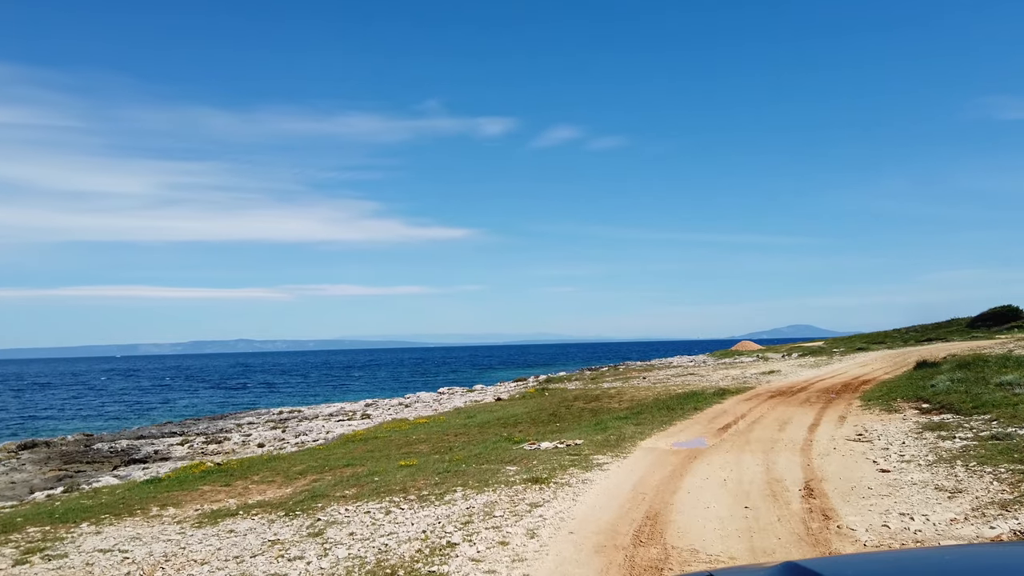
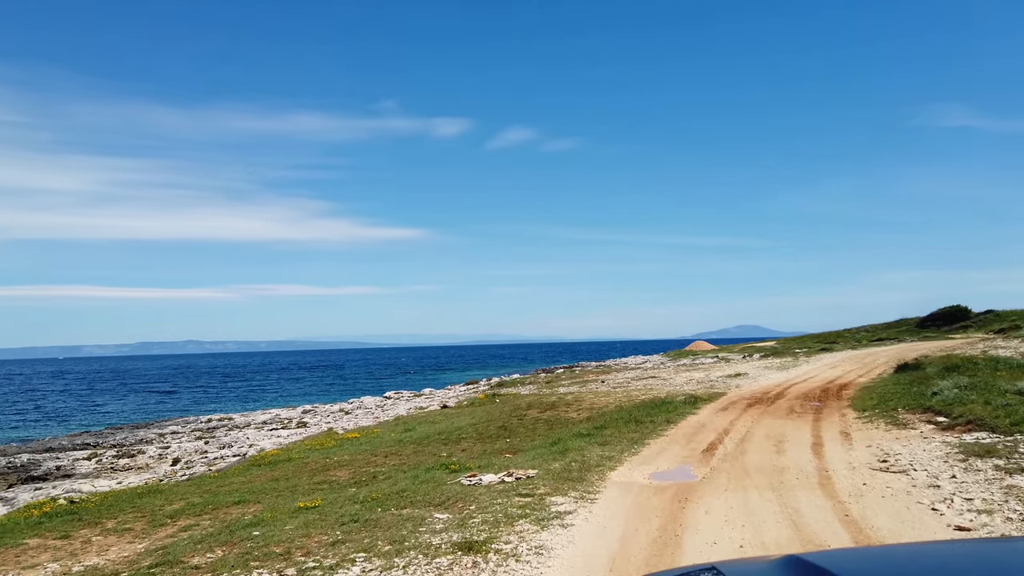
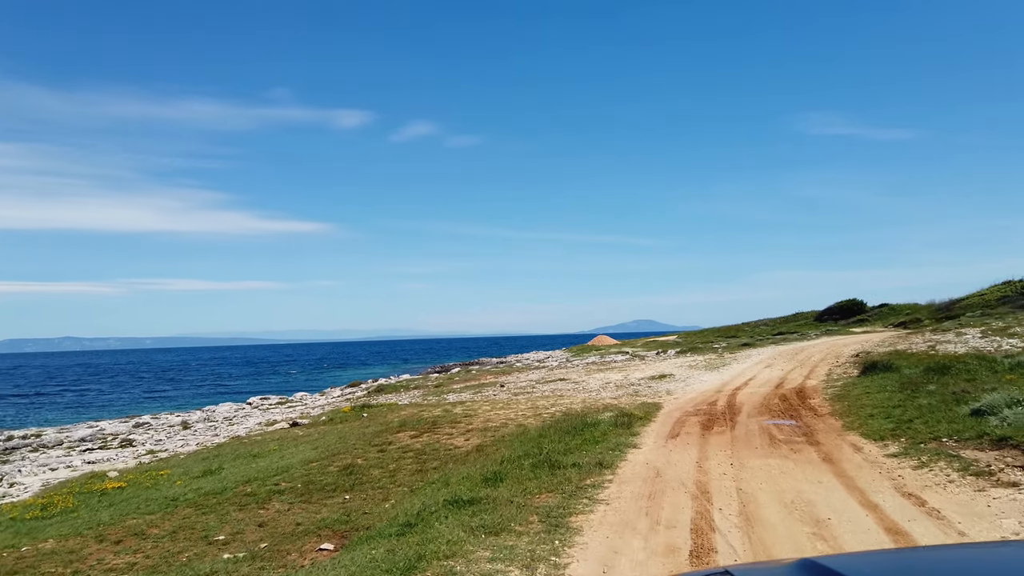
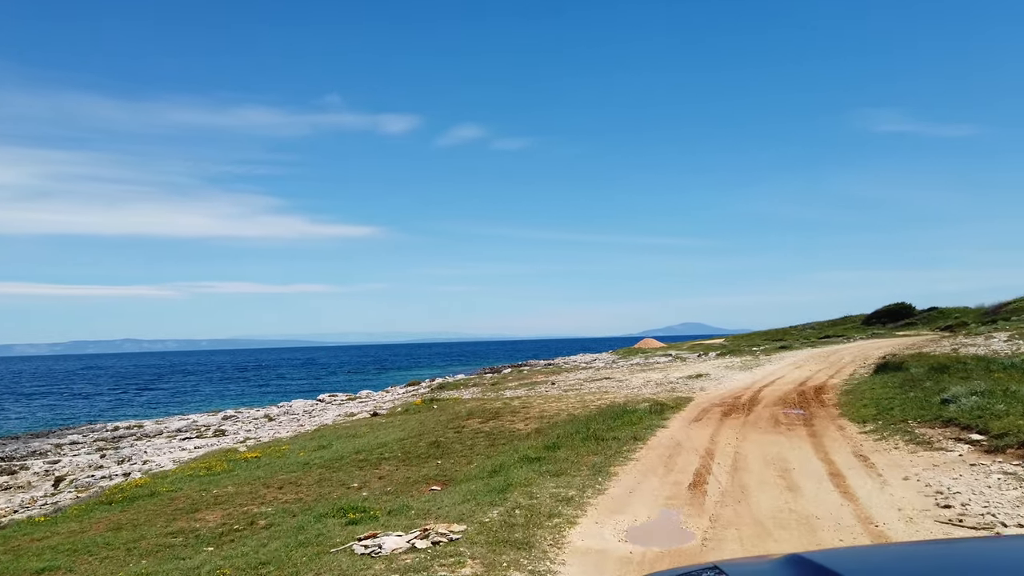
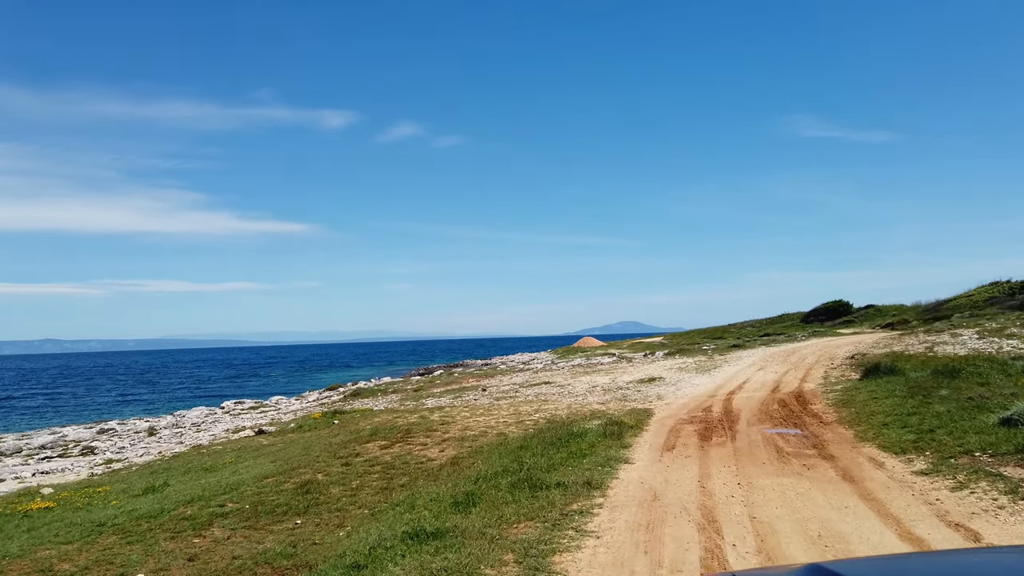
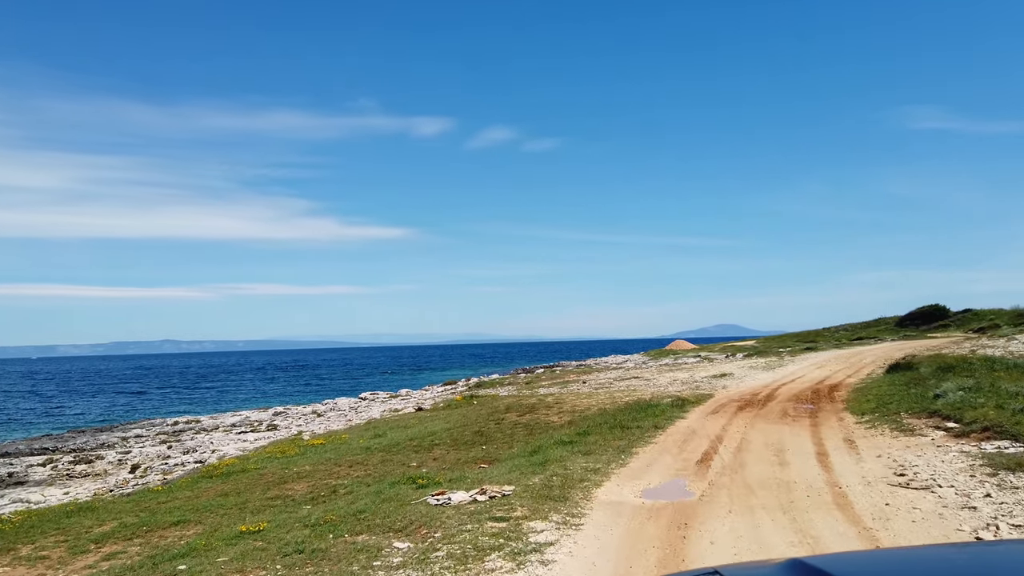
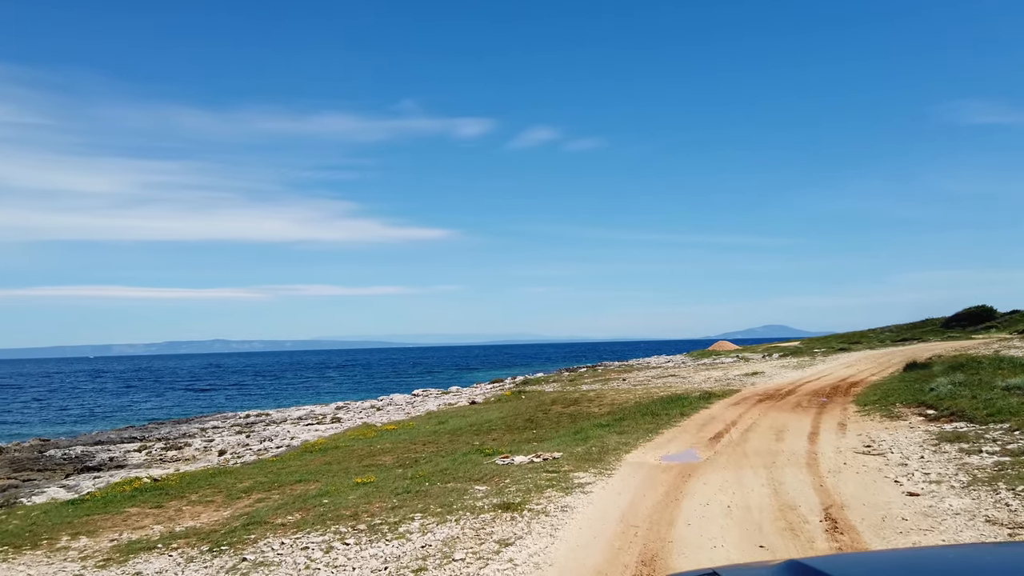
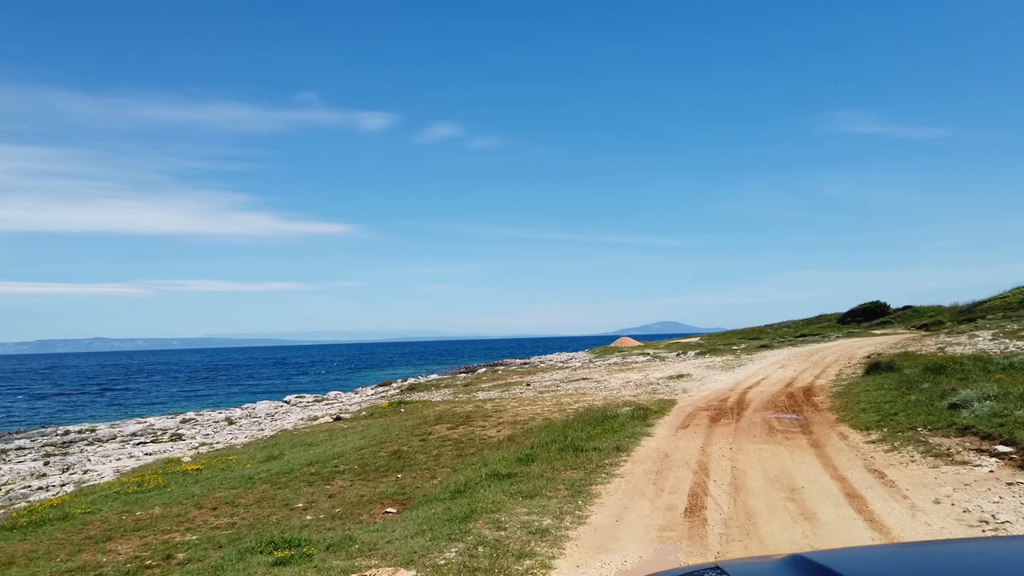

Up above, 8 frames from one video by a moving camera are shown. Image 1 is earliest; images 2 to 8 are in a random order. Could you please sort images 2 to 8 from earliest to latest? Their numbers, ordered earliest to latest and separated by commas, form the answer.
7, 2, 6, 4, 8, 3, 5
